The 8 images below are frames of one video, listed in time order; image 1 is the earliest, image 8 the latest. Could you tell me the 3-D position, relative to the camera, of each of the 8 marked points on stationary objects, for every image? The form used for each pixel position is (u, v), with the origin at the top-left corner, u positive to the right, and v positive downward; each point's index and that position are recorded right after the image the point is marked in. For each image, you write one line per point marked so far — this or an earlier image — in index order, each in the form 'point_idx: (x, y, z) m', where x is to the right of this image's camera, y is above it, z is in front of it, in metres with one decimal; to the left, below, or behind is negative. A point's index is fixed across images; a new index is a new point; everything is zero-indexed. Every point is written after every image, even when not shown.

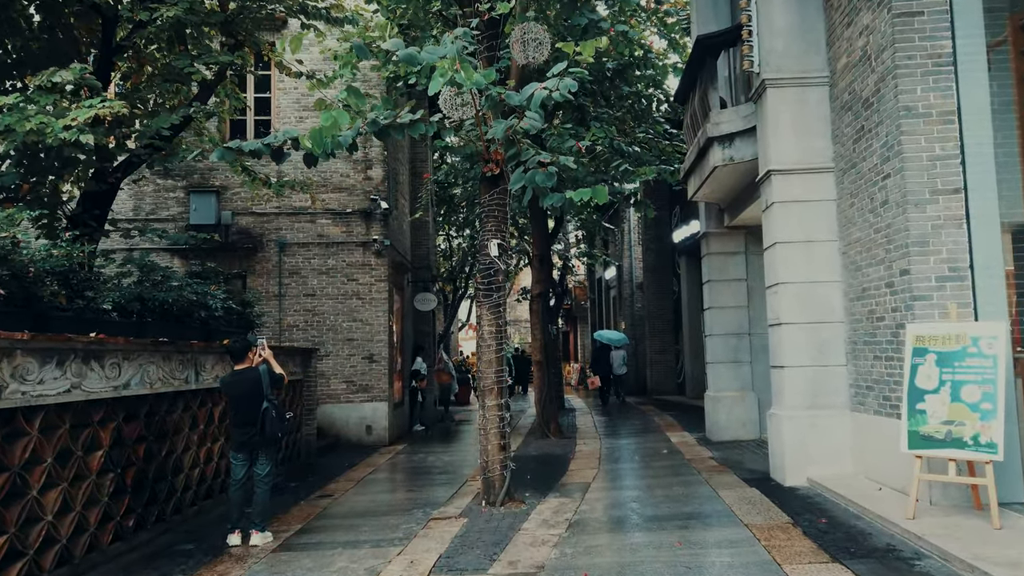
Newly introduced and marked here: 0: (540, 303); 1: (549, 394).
0: (+0.5, -0.3, +14.3) m
1: (+0.7, -2.0, +13.9) m
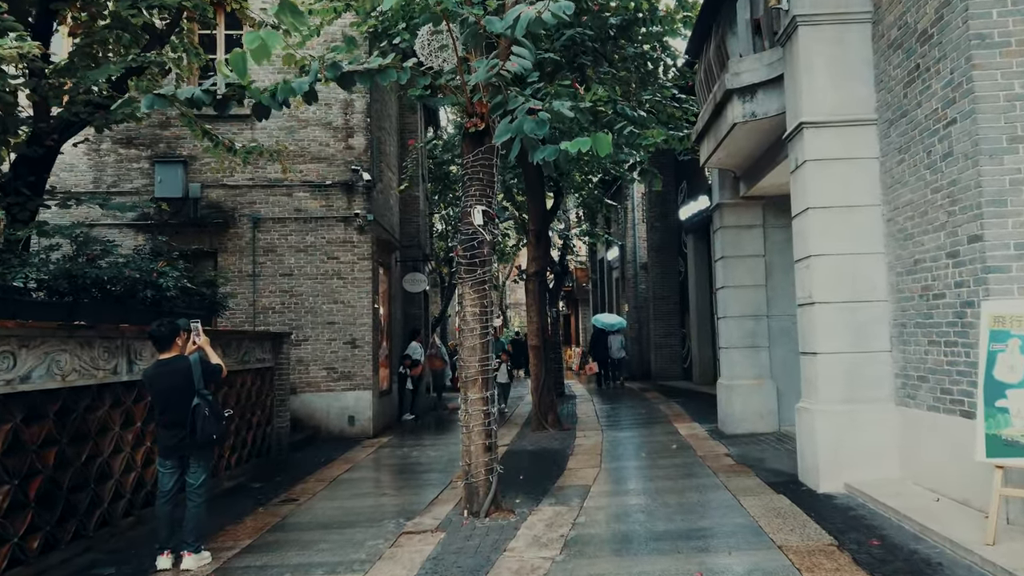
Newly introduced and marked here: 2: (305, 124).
0: (+0.4, +0.1, +13.1) m
1: (+0.6, -1.6, +12.8) m
2: (-3.8, +3.0, +13.8) m
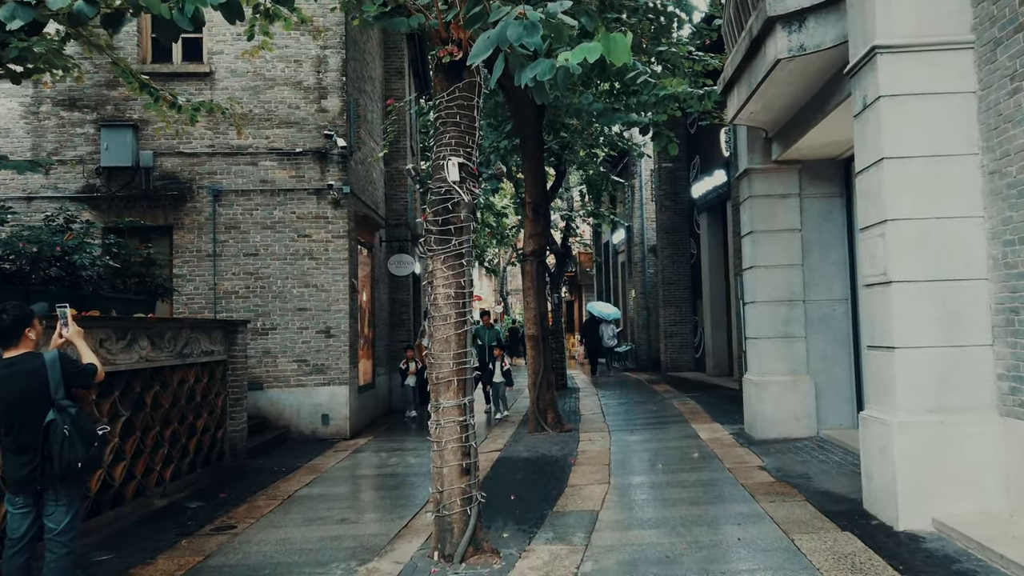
0: (+0.3, +0.4, +11.5) m
1: (+0.5, -1.3, +11.2) m
2: (-3.9, +3.3, +12.2) m
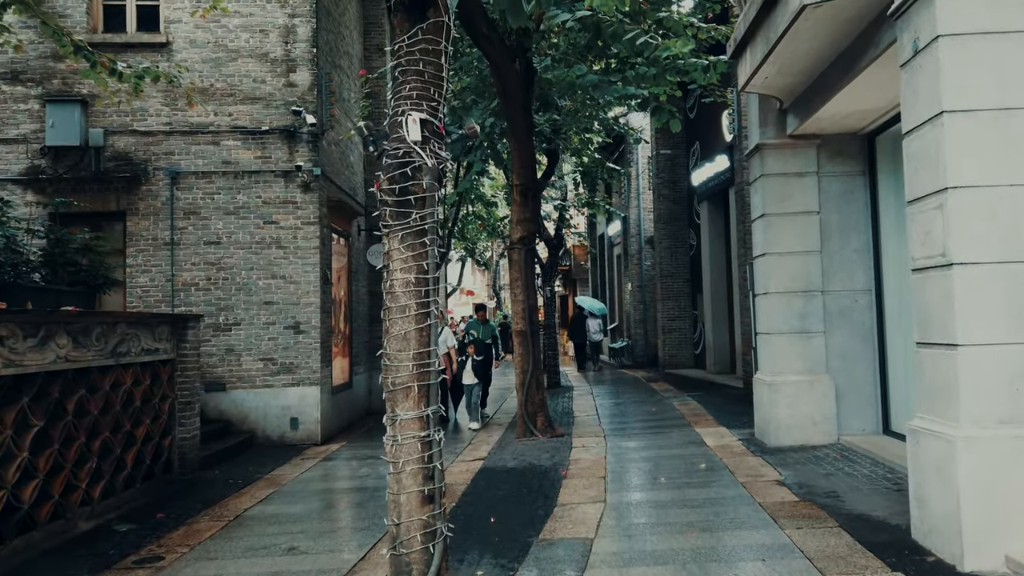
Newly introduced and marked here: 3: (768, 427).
0: (+0.2, +0.5, +10.4) m
1: (+0.3, -1.2, +10.2) m
2: (-4.1, +3.4, +11.1) m
3: (+2.8, -1.5, +8.4) m
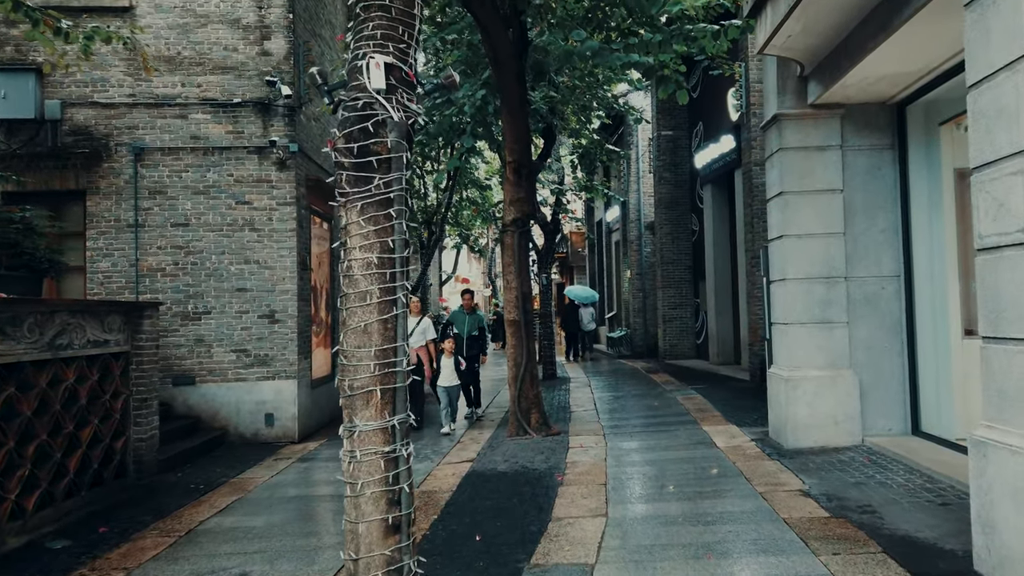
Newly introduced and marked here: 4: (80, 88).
0: (+0.1, +0.7, +9.6) m
1: (+0.2, -1.0, +9.4) m
2: (-4.2, +3.6, +10.2) m
3: (+2.7, -1.4, +7.6) m
4: (-5.7, +2.6, +10.0) m
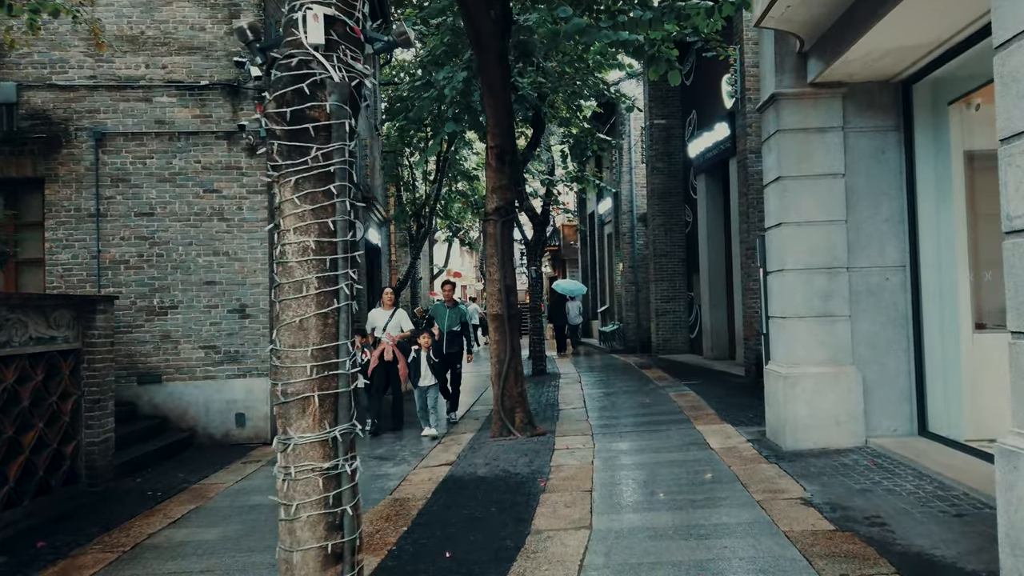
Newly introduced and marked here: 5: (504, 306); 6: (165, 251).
0: (-0.1, +0.8, +9.1) m
1: (0.0, -0.9, +8.9) m
2: (-4.4, +3.7, +9.7) m
3: (+2.6, -1.3, +7.2) m
4: (-5.9, +2.7, +9.4) m
5: (-0.1, -0.2, +9.0) m
6: (-4.4, +0.5, +9.5) m
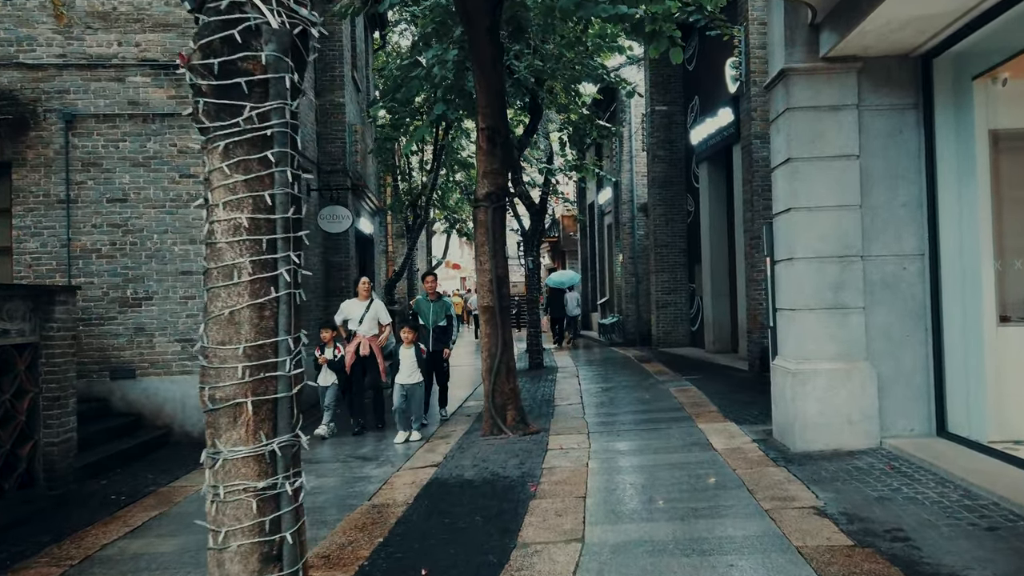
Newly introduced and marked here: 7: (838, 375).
0: (-0.2, +0.9, +8.6) m
1: (-0.1, -0.8, +8.4) m
2: (-4.5, +3.8, +9.1) m
3: (+2.5, -1.2, +6.7) m
4: (-6.0, +2.8, +8.9) m
5: (-0.2, -0.1, +8.5) m
6: (-4.4, +0.6, +9.0) m
7: (+2.8, -0.7, +6.5) m
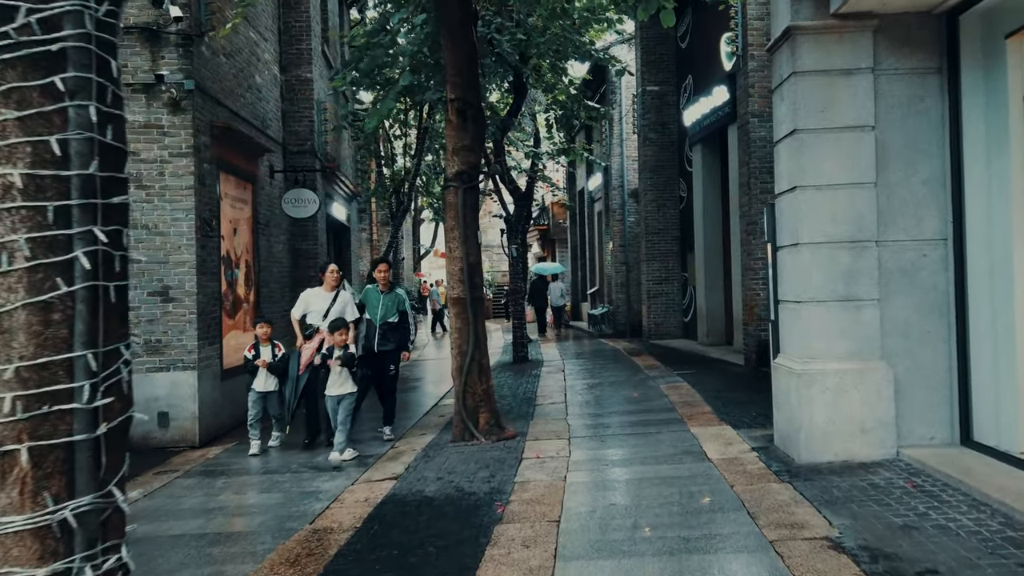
0: (-0.5, +1.0, +7.8) m
1: (-0.4, -0.7, +7.6) m
2: (-4.7, +3.9, +8.2) m
3: (+2.2, -1.1, +5.9) m
4: (-6.3, +2.9, +8.0) m
5: (-0.5, 0.0, +7.7) m
6: (-4.7, +0.7, +8.2) m
7: (+2.6, -0.7, +5.7) m
